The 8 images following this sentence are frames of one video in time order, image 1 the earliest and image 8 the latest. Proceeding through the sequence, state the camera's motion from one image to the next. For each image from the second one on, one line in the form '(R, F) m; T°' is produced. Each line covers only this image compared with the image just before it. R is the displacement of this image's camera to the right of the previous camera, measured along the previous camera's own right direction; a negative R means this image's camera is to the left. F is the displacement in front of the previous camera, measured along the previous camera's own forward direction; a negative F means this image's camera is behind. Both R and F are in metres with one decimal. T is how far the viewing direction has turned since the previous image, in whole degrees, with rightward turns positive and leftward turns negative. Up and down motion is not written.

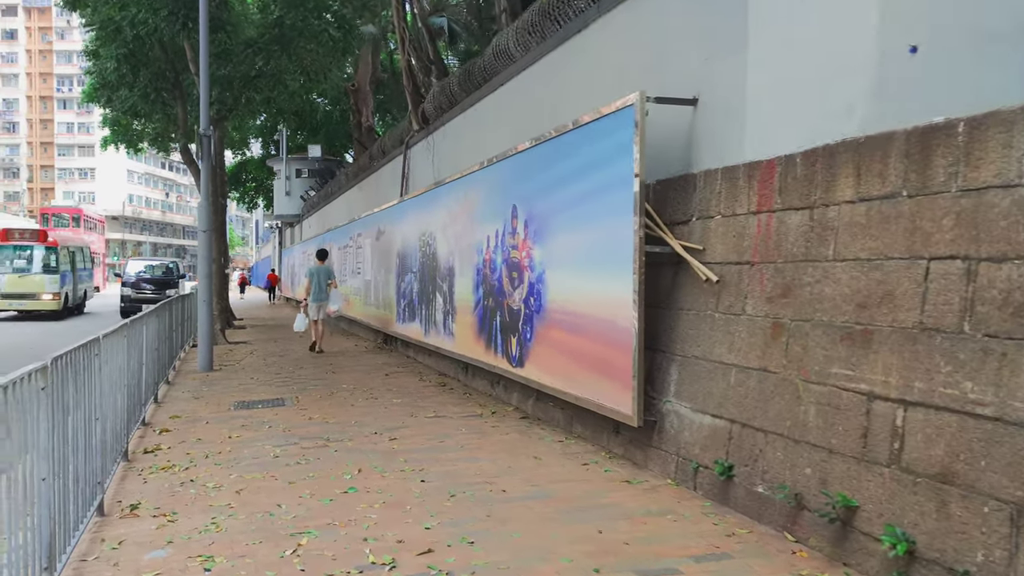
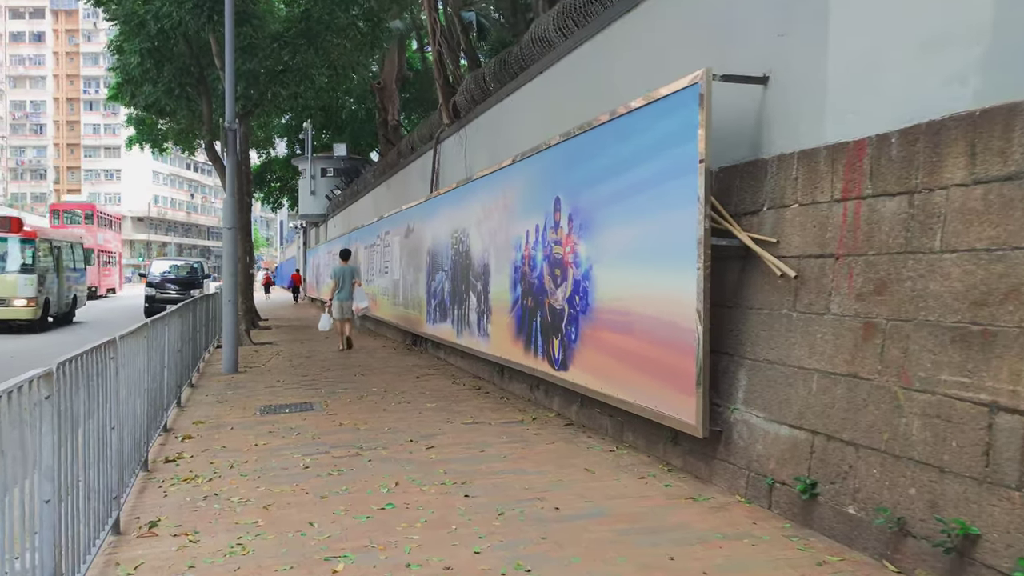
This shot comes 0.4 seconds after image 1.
(-0.1, +0.4) m; -1°
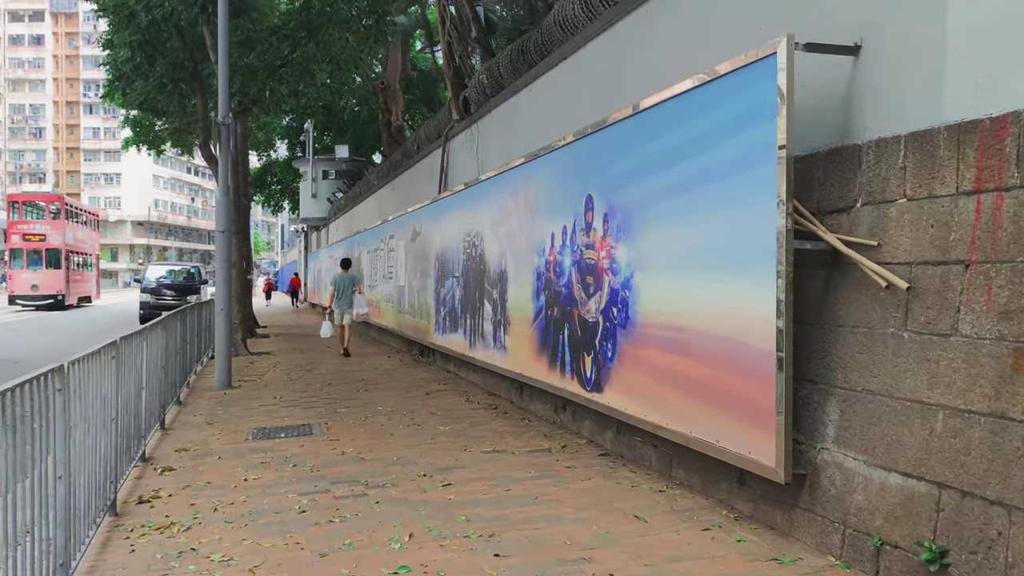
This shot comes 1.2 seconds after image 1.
(-0.1, +0.8) m; 0°
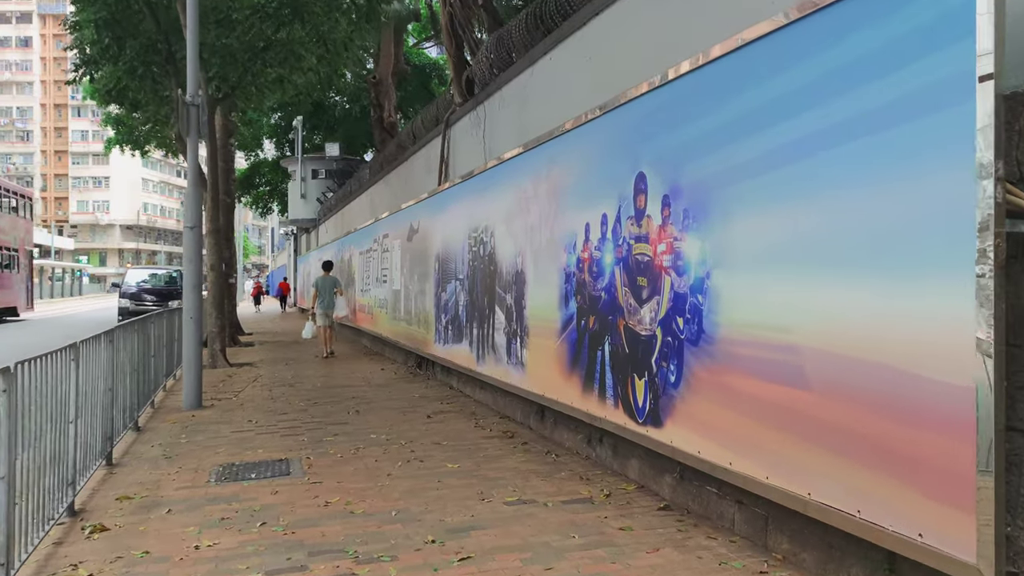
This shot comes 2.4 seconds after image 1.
(-0.2, +1.3) m; 0°
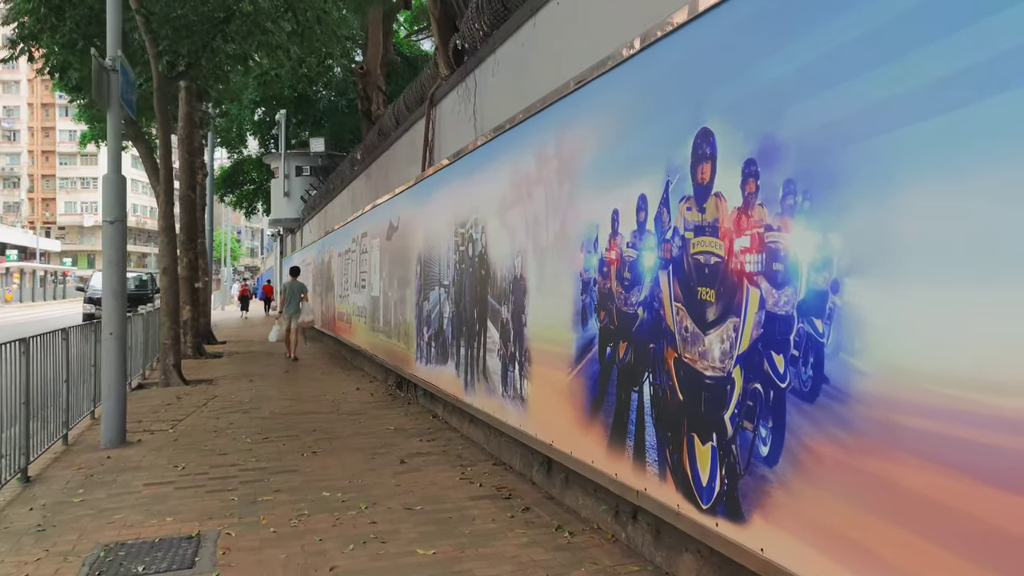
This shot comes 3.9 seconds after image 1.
(0.0, +1.6) m; 0°
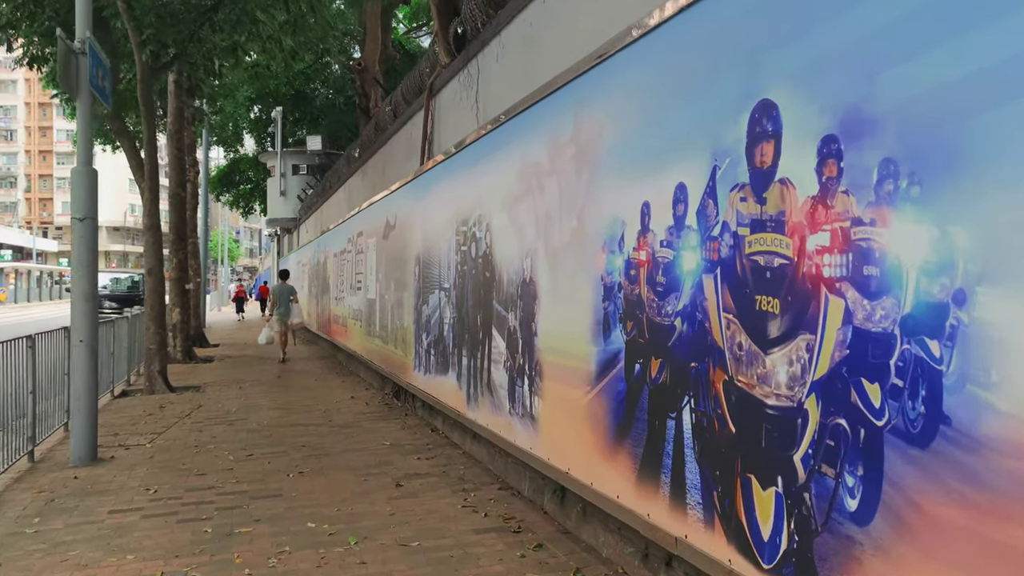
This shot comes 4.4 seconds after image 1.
(0.0, +0.6) m; 0°
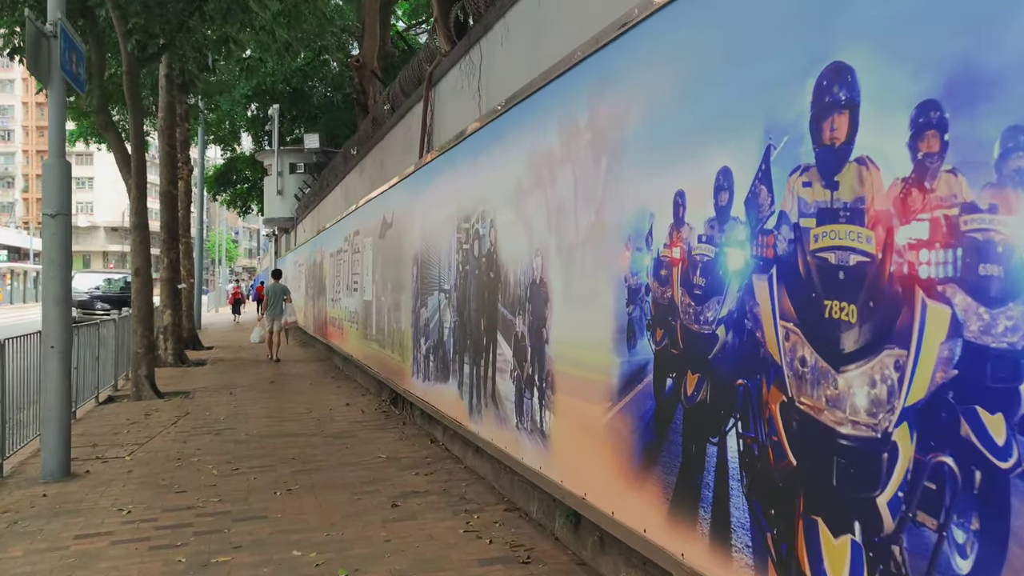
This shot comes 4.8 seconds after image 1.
(0.0, +0.5) m; 0°
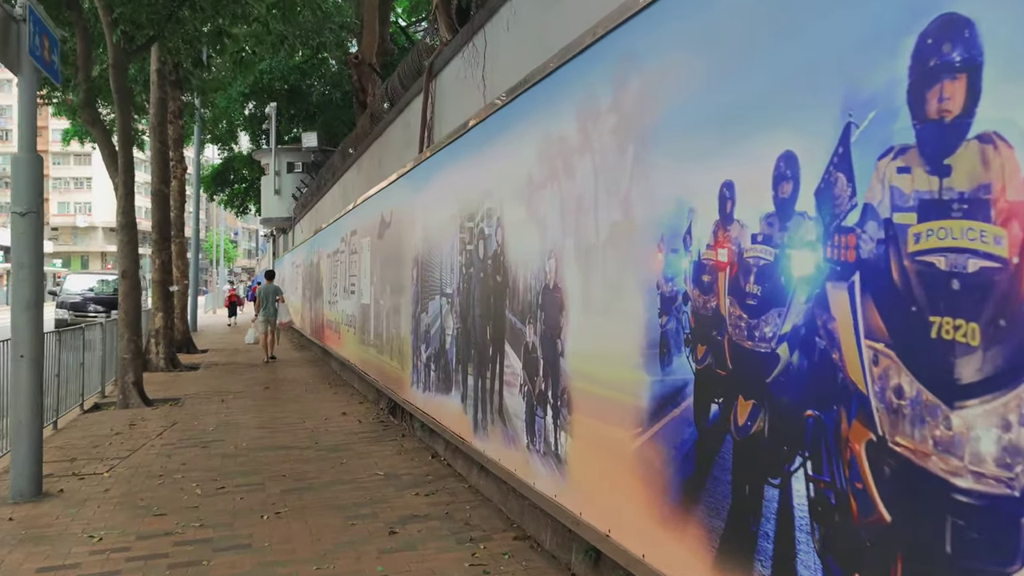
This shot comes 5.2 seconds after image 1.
(0.0, +0.4) m; 0°
